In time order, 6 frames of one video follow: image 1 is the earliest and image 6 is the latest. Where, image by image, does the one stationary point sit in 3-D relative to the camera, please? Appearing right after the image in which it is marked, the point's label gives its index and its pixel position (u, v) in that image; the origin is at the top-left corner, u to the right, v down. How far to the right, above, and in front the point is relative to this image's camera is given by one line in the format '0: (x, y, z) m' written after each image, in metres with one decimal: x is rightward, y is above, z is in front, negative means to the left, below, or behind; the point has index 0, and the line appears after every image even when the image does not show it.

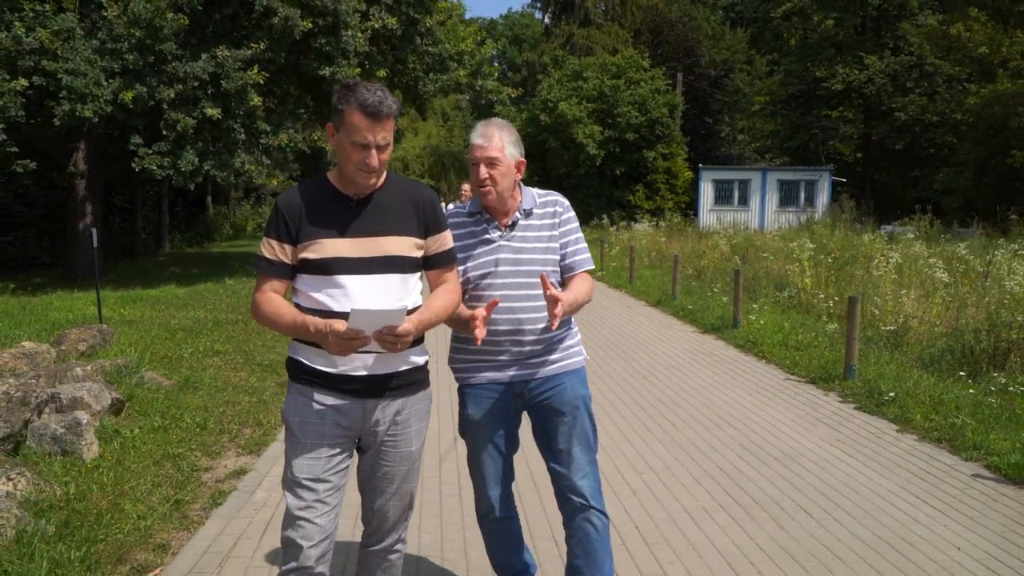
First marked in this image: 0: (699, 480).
0: (+1.2, -1.2, +6.2) m
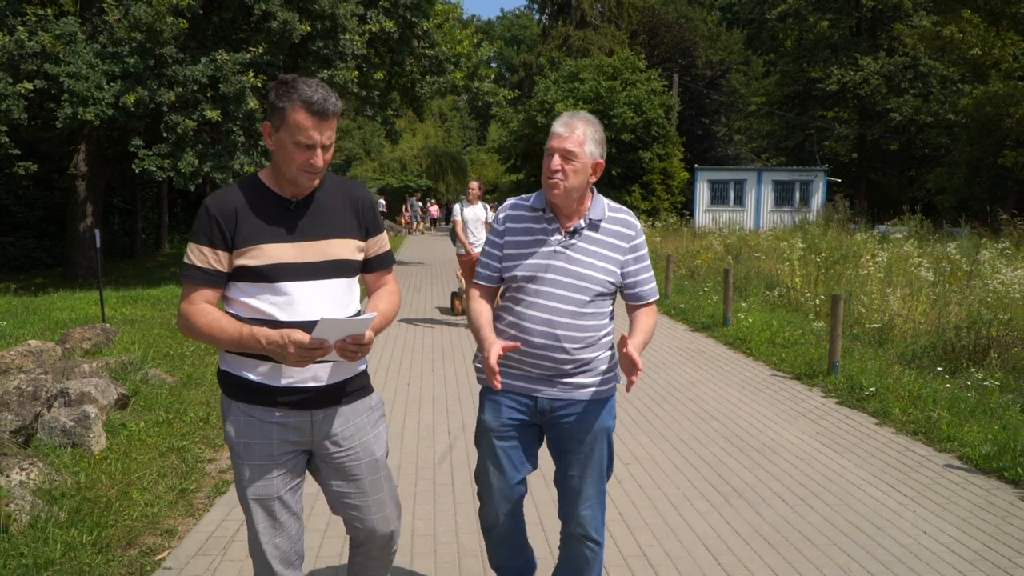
0: (+1.1, -1.2, +6.5) m
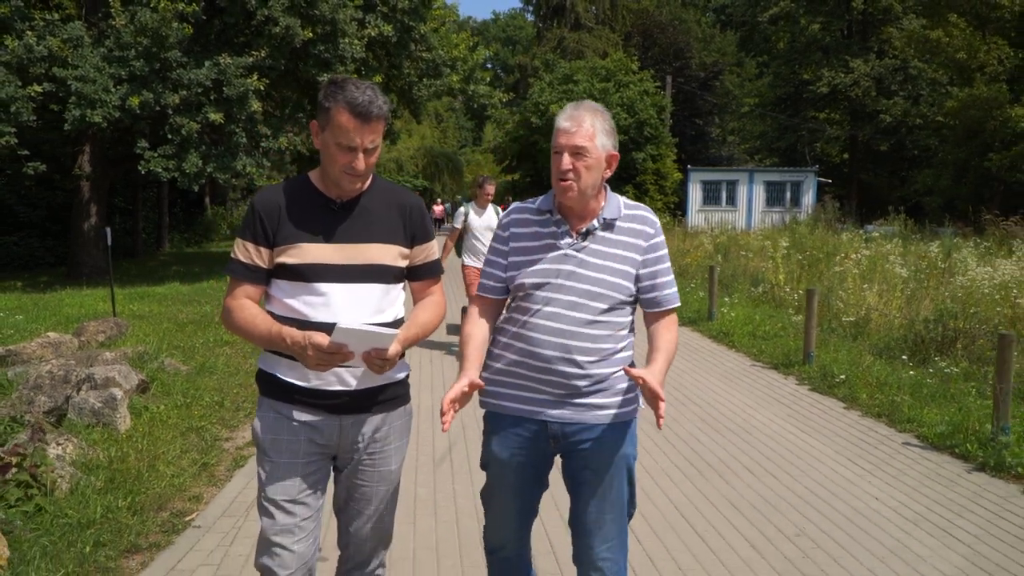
0: (+1.1, -1.1, +7.1) m
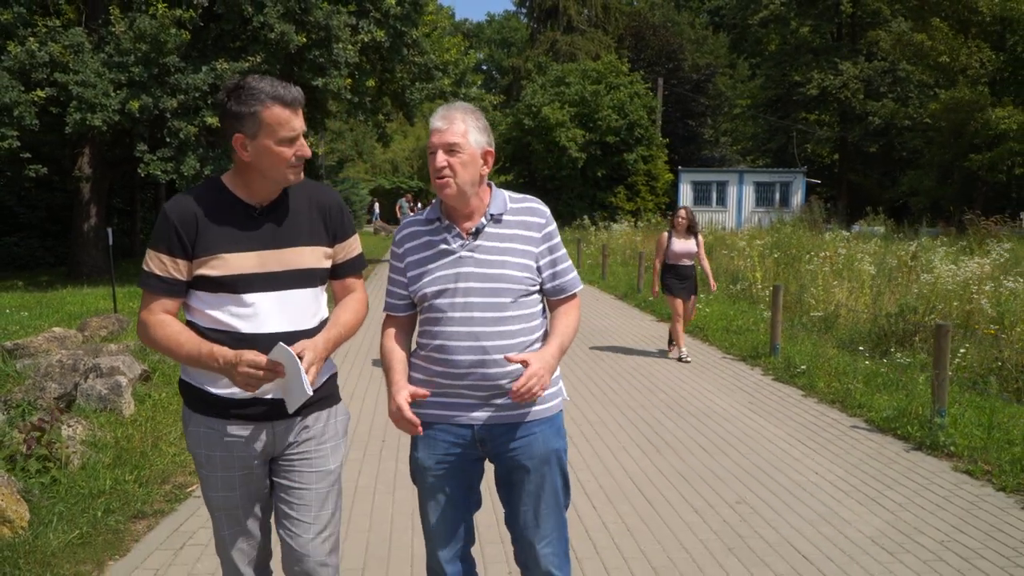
0: (+0.9, -1.1, +7.7) m
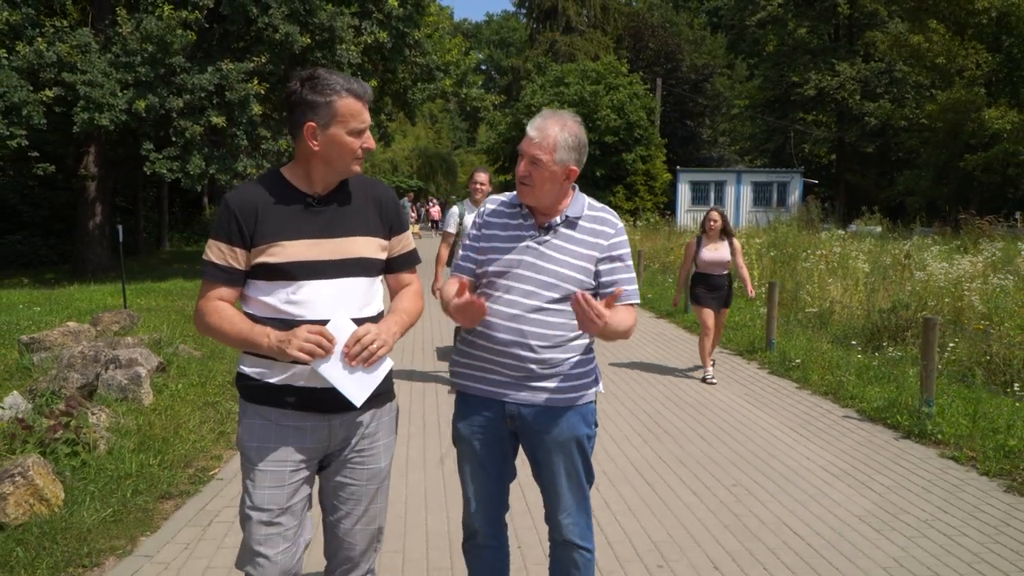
0: (+0.9, -1.1, +8.0) m
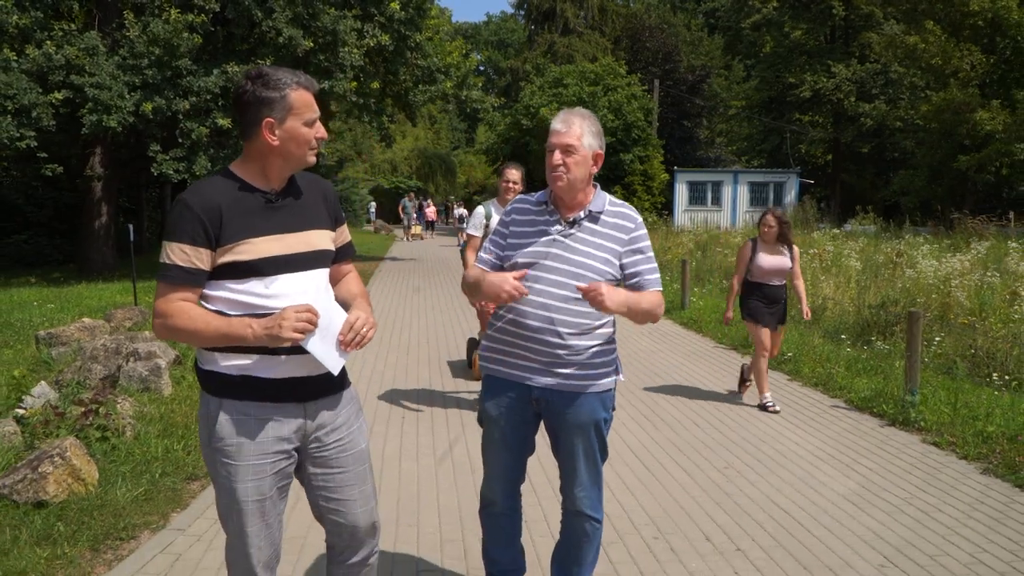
0: (+1.0, -1.0, +8.3) m
